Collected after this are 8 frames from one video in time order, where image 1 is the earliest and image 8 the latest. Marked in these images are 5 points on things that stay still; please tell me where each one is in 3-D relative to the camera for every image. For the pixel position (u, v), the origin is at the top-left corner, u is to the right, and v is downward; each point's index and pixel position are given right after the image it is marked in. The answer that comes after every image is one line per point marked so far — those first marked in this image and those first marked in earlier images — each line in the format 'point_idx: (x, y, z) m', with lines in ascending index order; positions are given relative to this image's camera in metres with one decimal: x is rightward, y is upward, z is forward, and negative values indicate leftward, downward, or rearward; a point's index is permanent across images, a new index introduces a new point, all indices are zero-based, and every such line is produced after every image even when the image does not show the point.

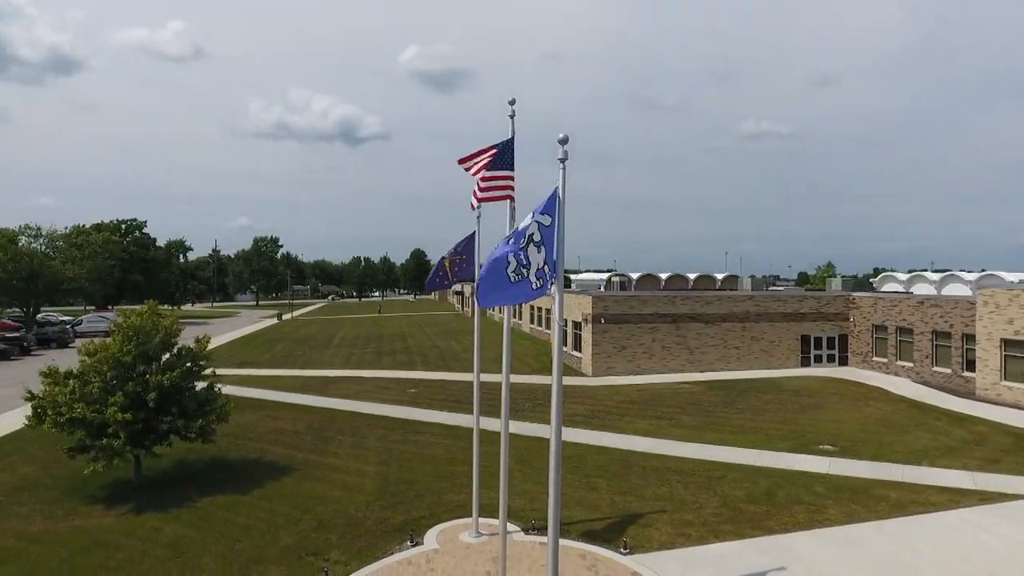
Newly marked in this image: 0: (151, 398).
0: (-8.2, -2.5, +14.3) m
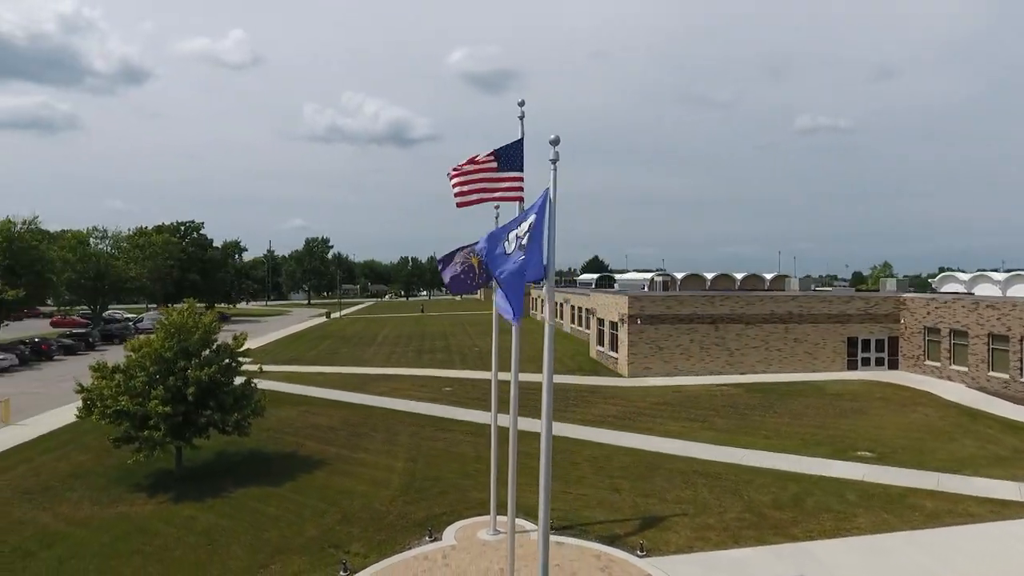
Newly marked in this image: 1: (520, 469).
0: (-7.6, -2.5, +15.0) m
1: (+0.2, -4.6, +15.9) m
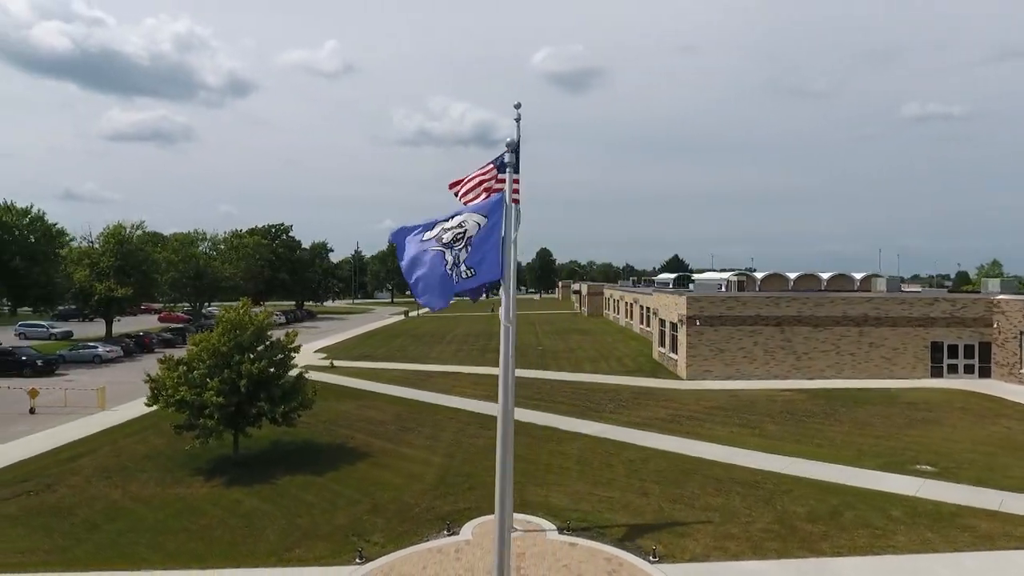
0: (-6.9, -2.5, +16.1) m
1: (+1.0, -4.6, +15.9) m
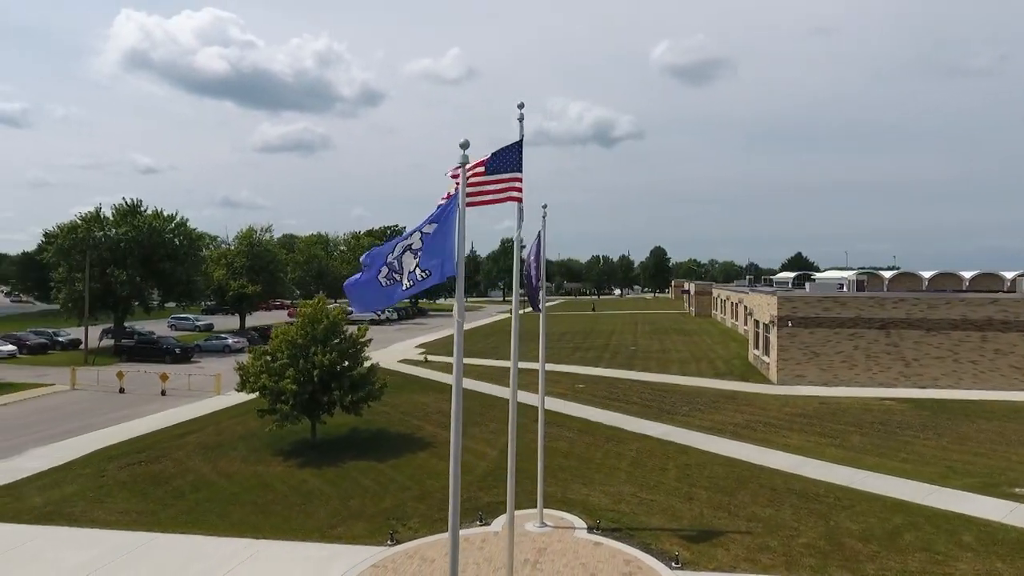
0: (-5.4, -2.4, +17.4) m
1: (+2.2, -4.5, +15.8) m
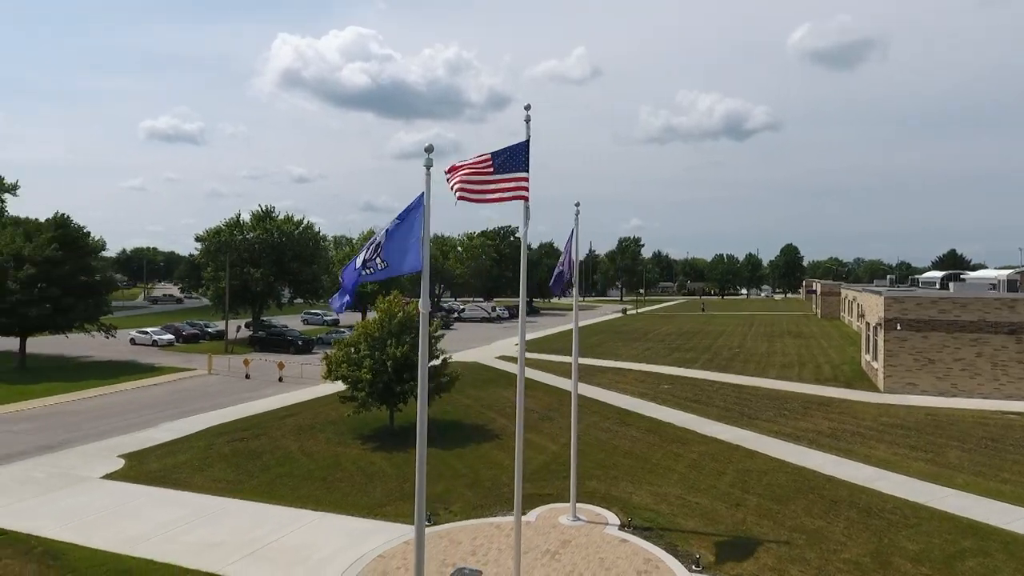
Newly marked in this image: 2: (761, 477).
0: (-3.7, -2.3, +18.7) m
1: (+3.5, -4.5, +15.6) m
2: (+5.9, -4.4, +14.9) m
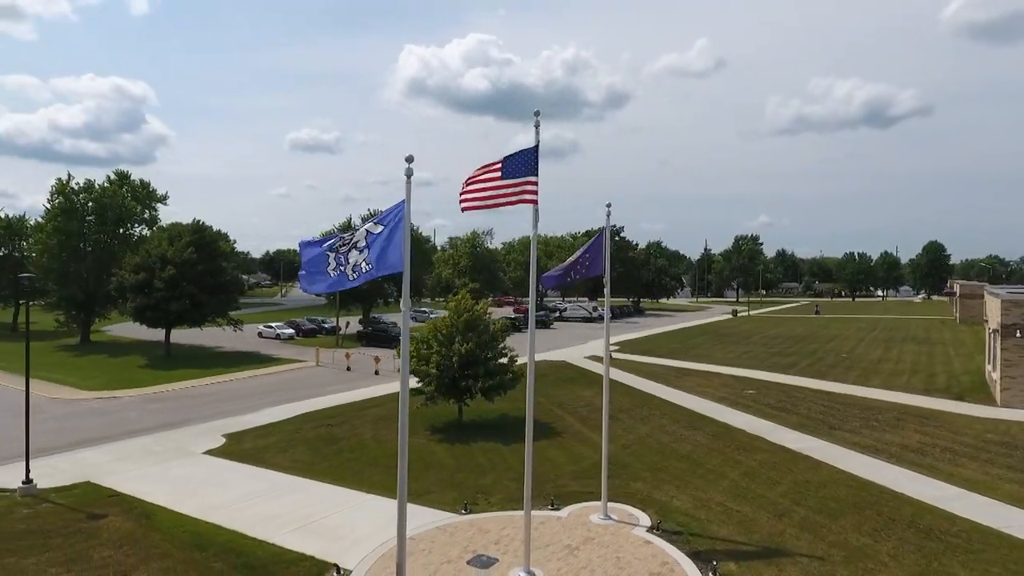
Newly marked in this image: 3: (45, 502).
0: (-1.8, -2.3, +19.6) m
1: (+4.6, -4.5, +15.2) m
2: (+6.8, -4.5, +14.0) m
3: (-10.9, -5.0, +14.8) m
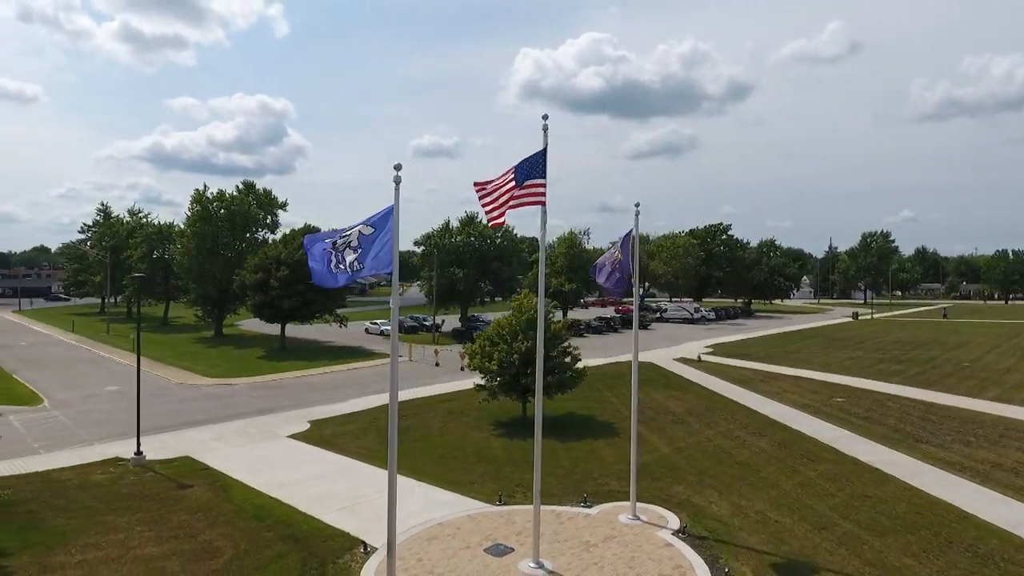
0: (+0.1, -2.3, +20.1) m
1: (+5.6, -4.5, +14.6) m
2: (+7.5, -4.5, +13.1) m
3: (-9.8, -4.9, +17.1) m
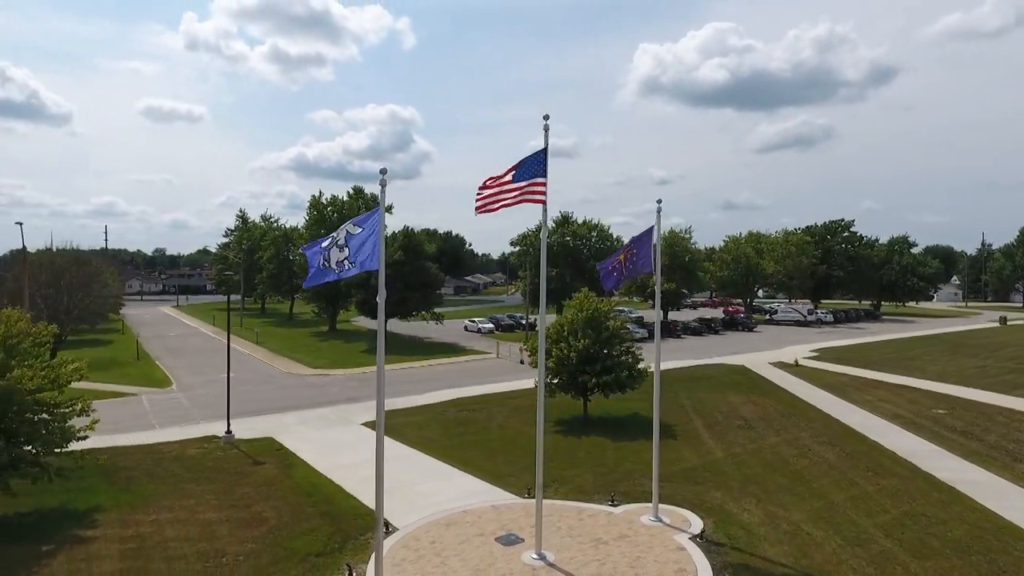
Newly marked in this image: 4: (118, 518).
0: (+1.9, -2.2, +20.2) m
1: (+6.3, -4.5, +13.7) m
2: (+7.9, -4.4, +11.9) m
3: (-8.3, -4.8, +19.1) m
4: (-8.3, -4.9, +13.4) m
